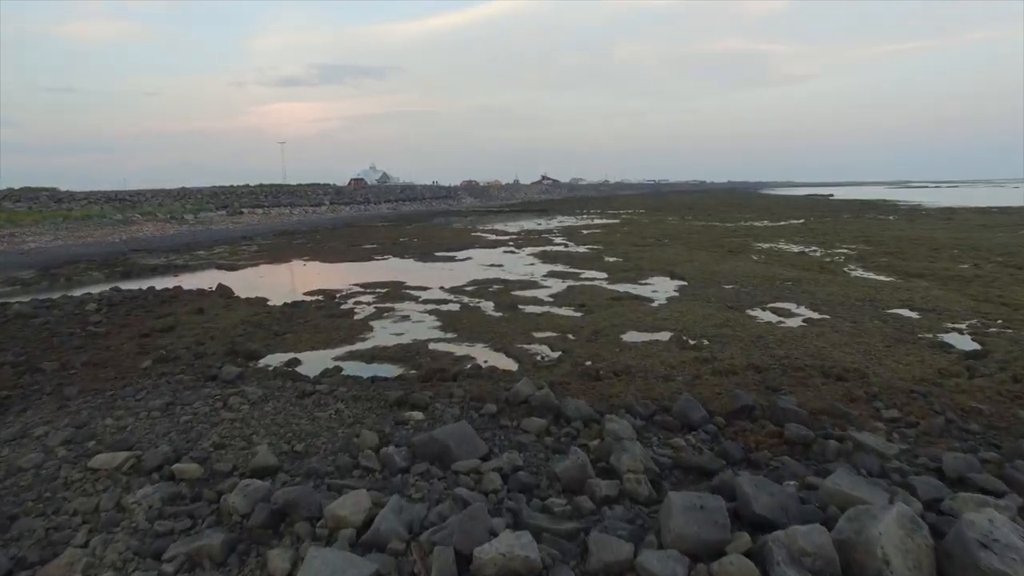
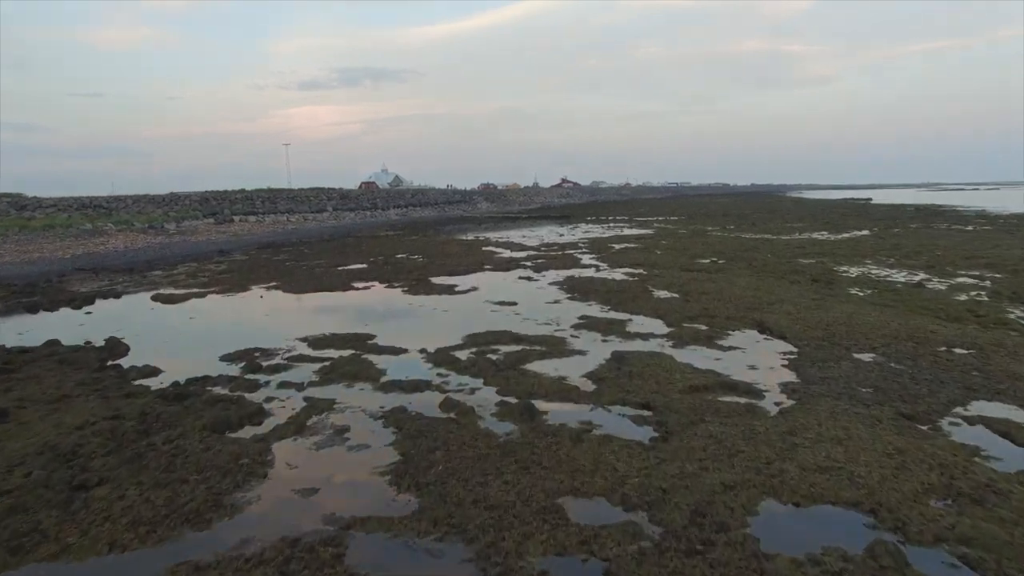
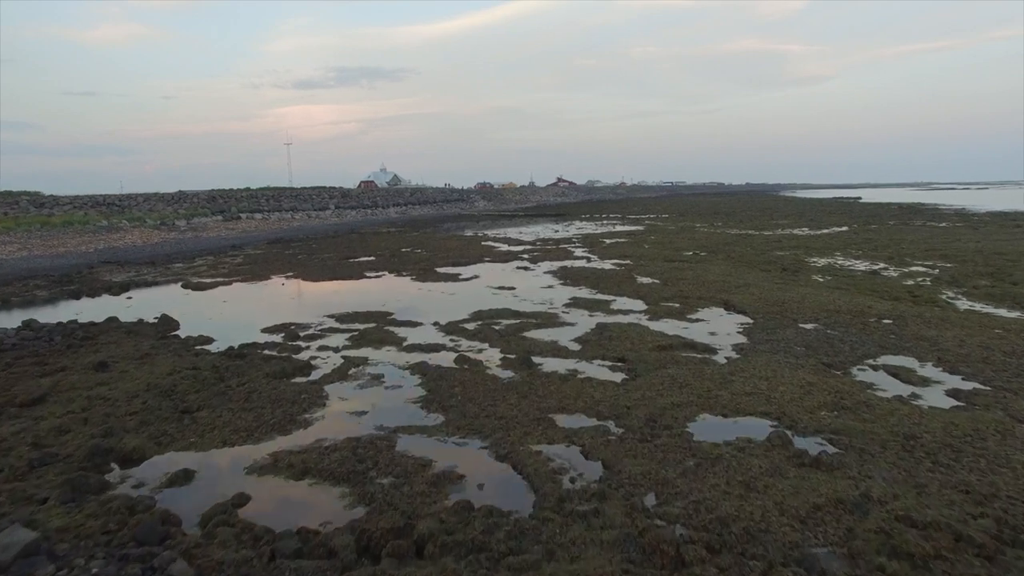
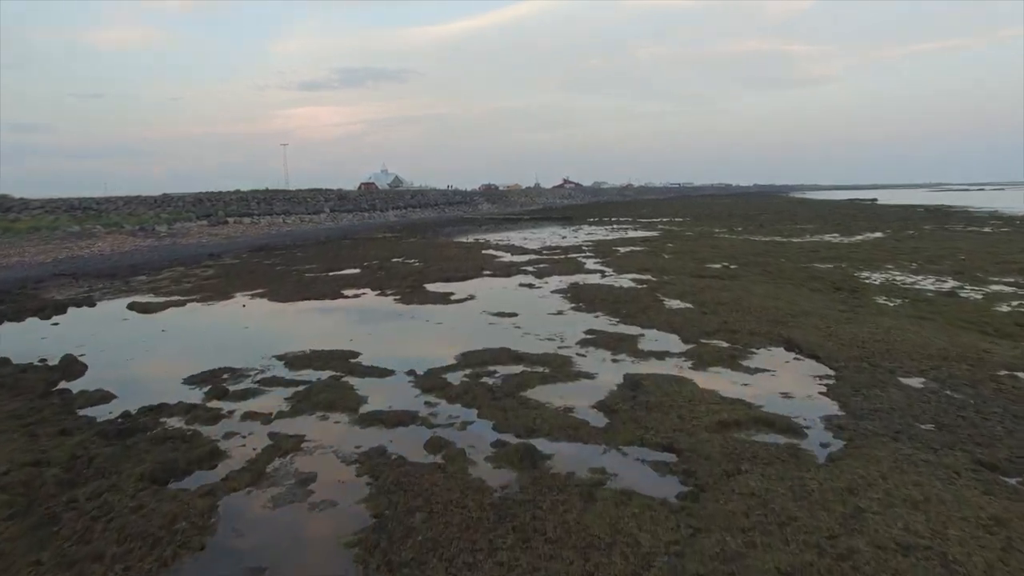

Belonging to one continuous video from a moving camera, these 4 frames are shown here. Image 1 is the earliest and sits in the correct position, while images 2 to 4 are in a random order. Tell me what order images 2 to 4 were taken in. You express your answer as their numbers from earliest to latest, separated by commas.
3, 2, 4
